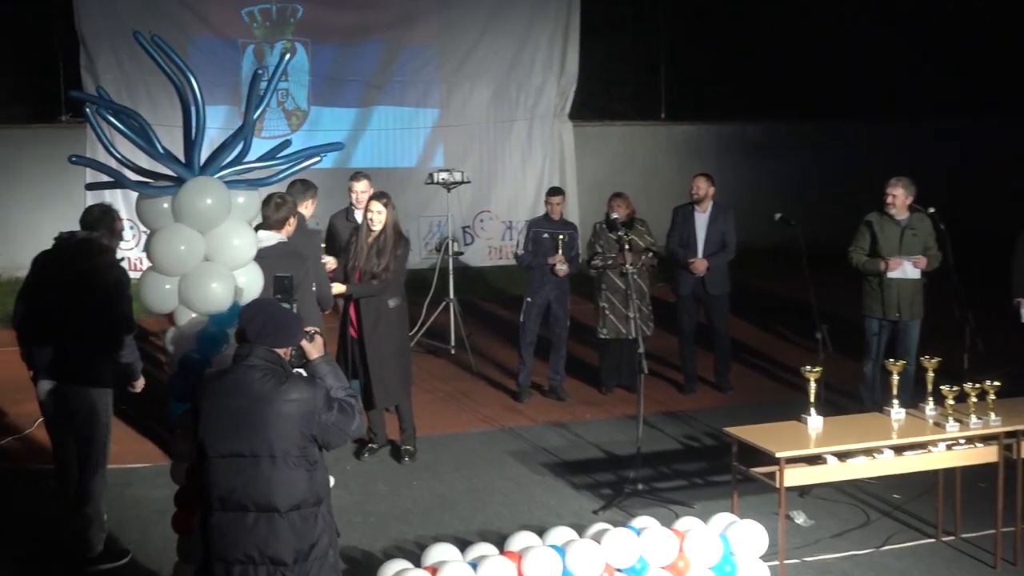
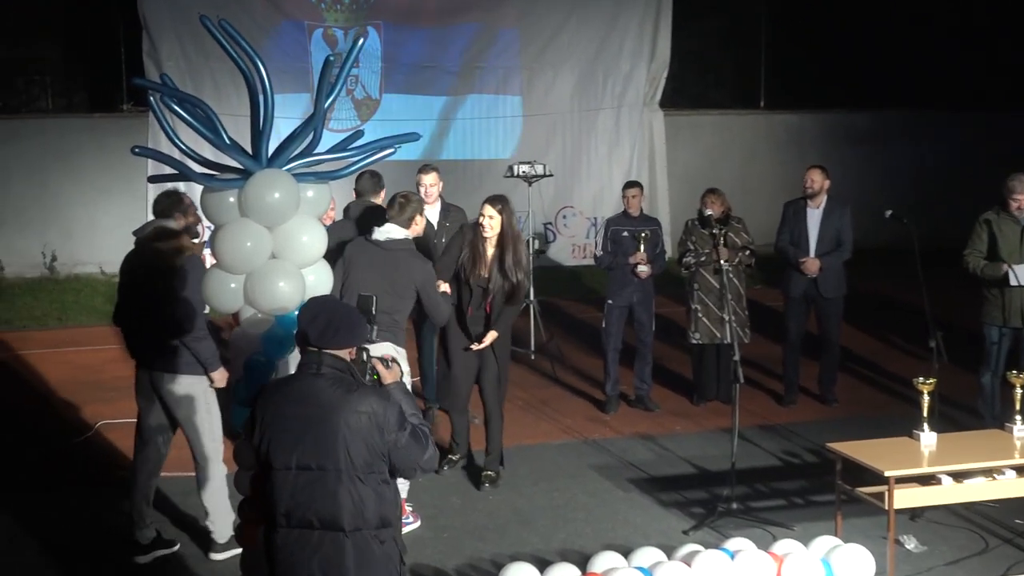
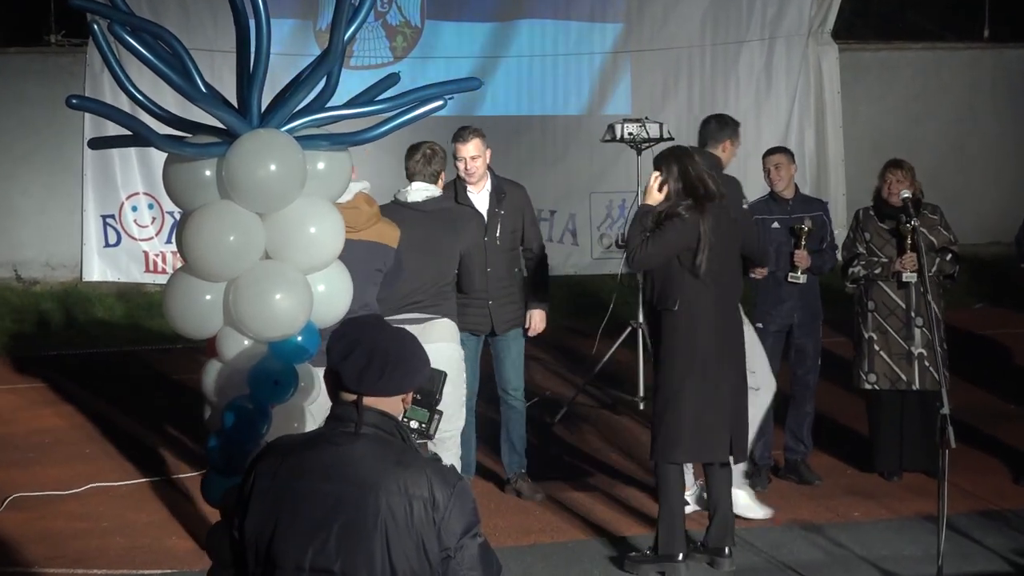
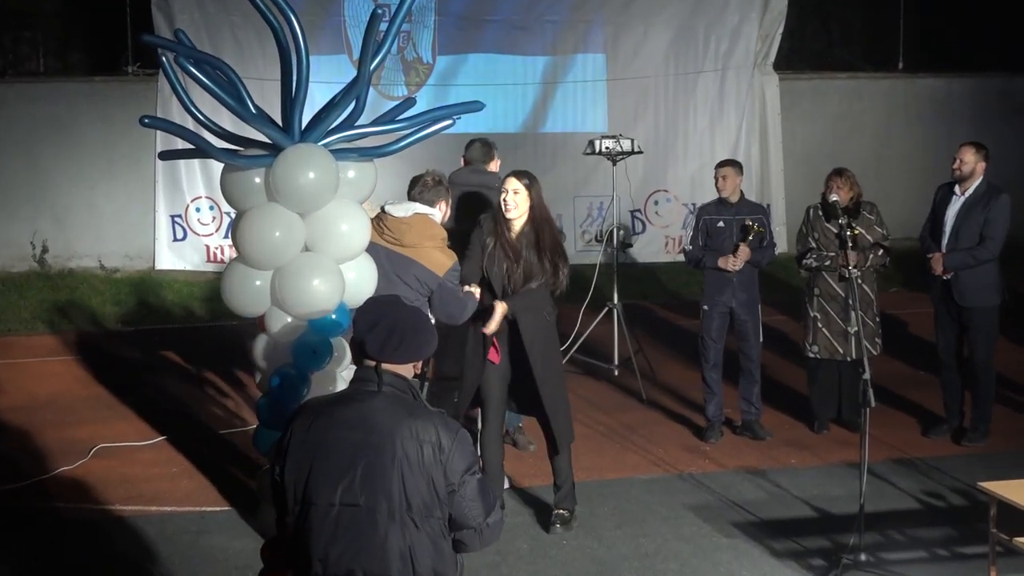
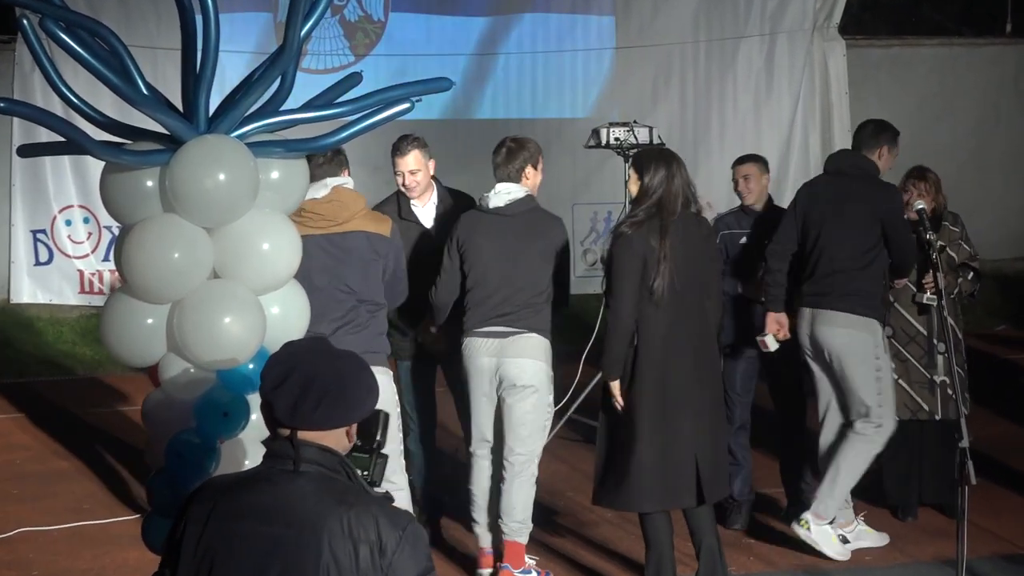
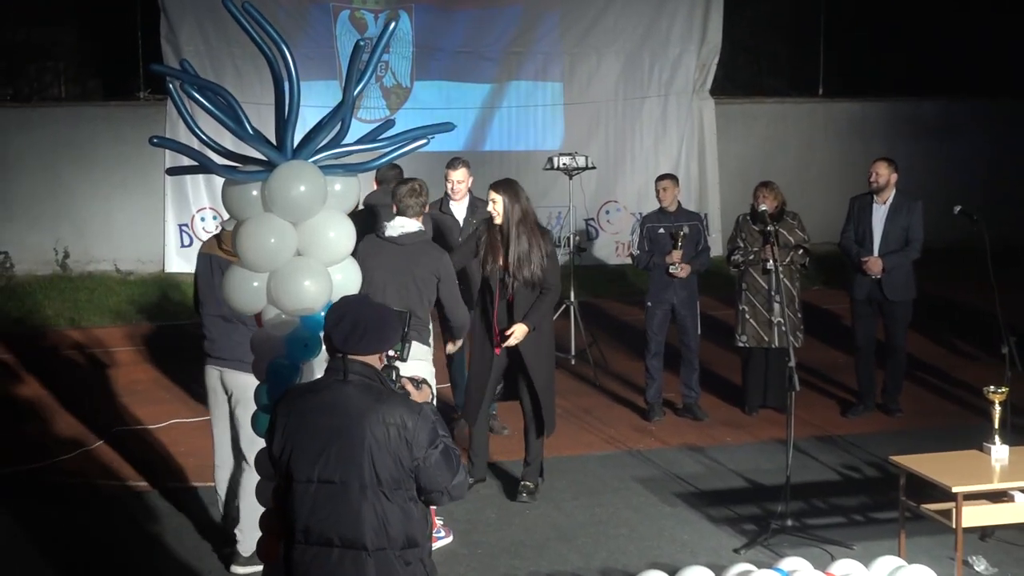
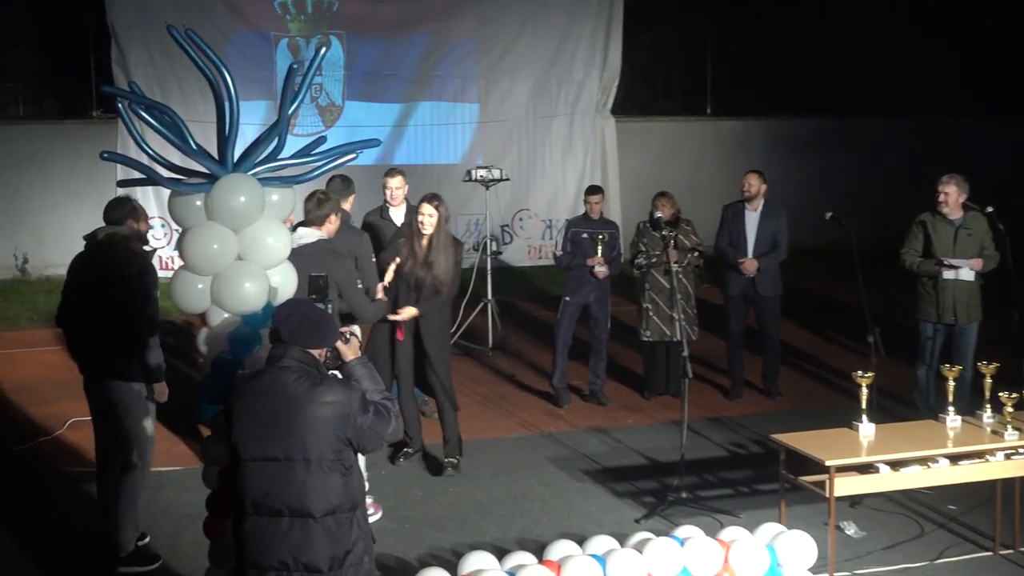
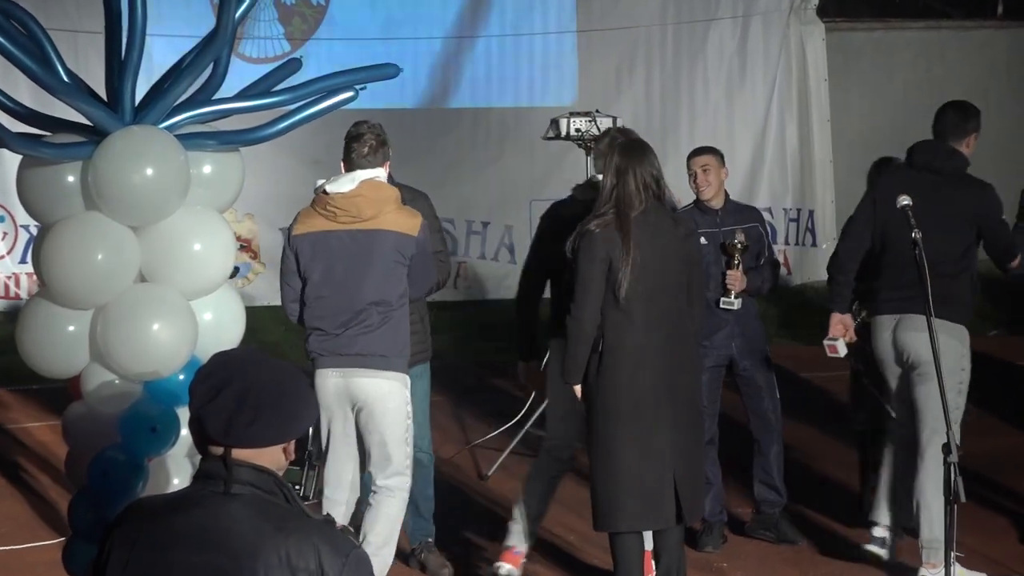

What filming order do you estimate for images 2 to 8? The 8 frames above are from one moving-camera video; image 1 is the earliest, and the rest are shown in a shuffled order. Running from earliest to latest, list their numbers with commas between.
7, 2, 6, 4, 3, 5, 8
